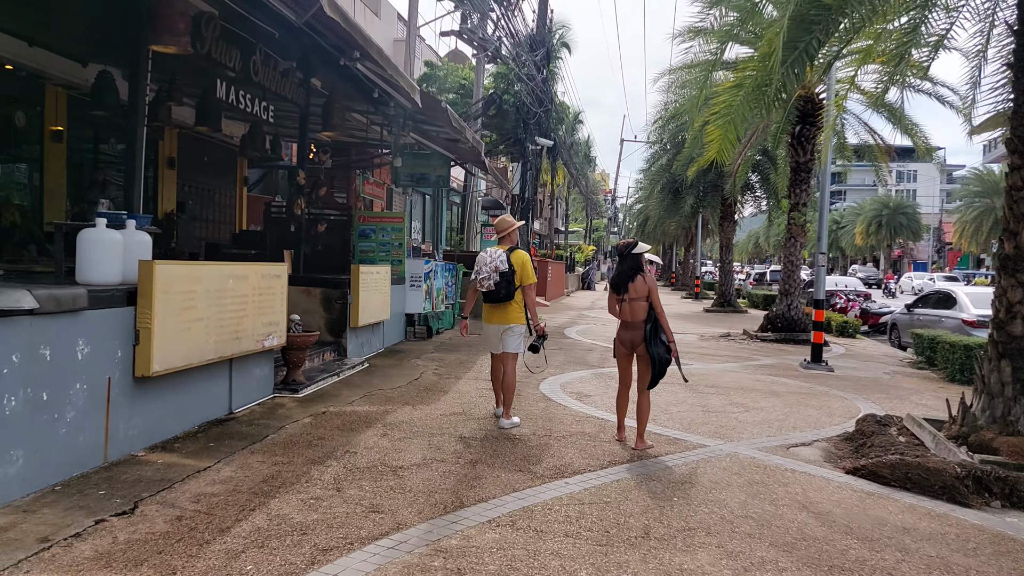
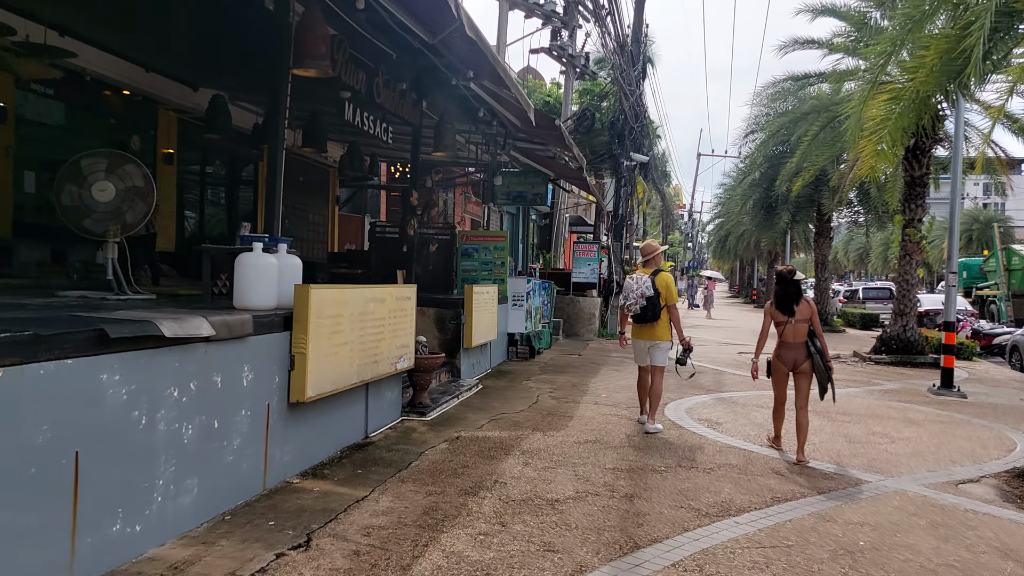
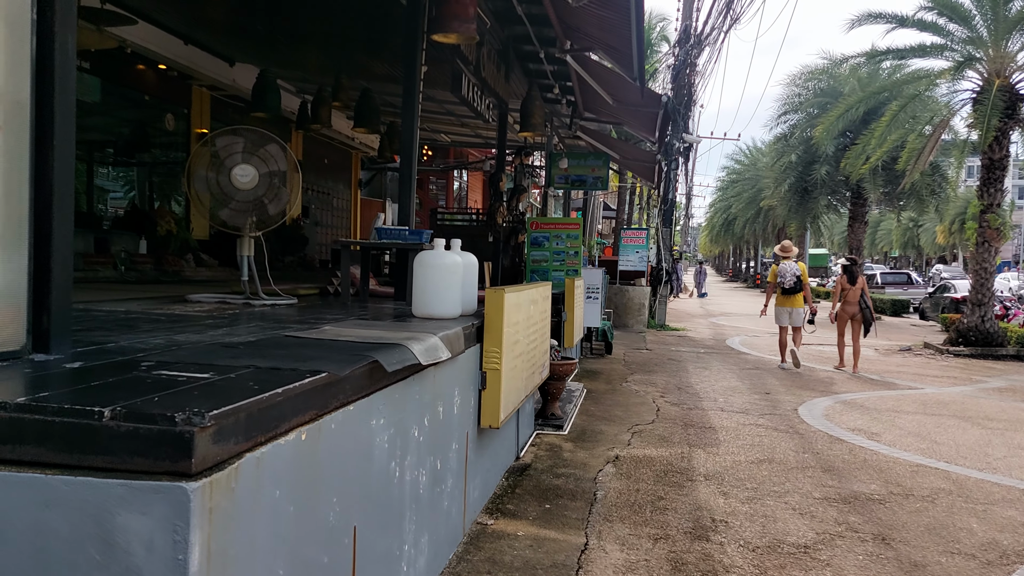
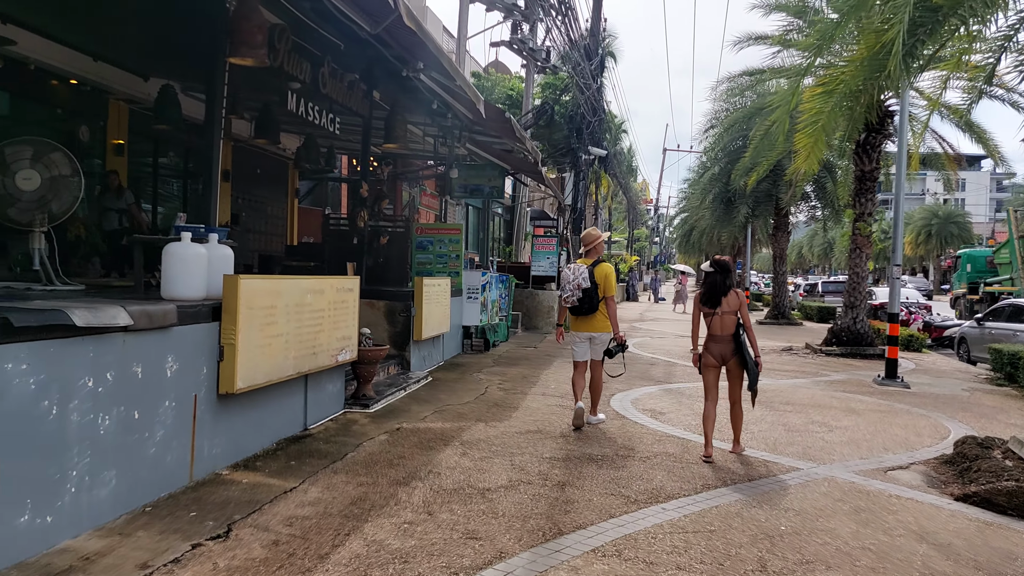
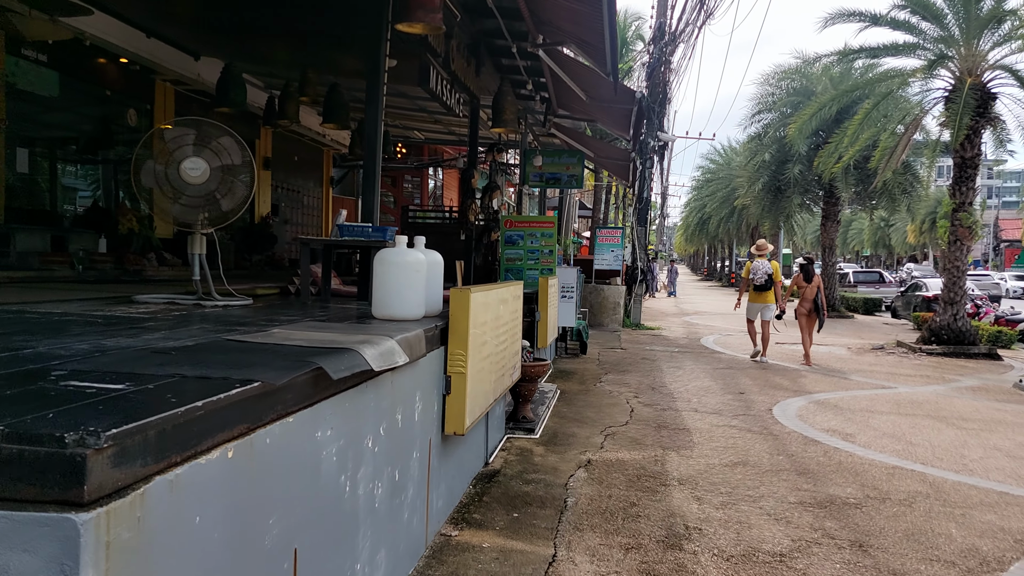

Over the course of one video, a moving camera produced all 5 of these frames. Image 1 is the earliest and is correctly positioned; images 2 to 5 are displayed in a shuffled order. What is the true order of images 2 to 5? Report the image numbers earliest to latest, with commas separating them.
4, 2, 3, 5
